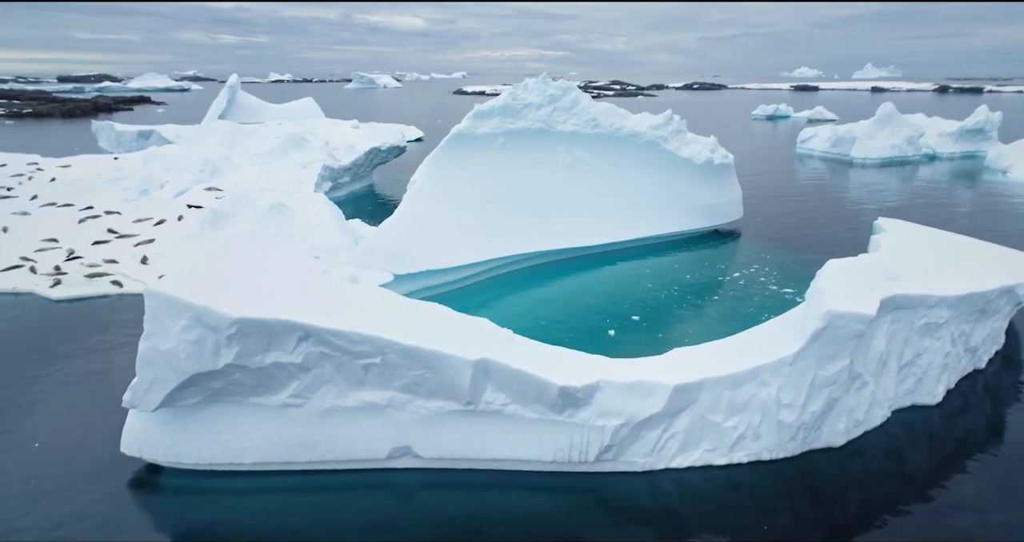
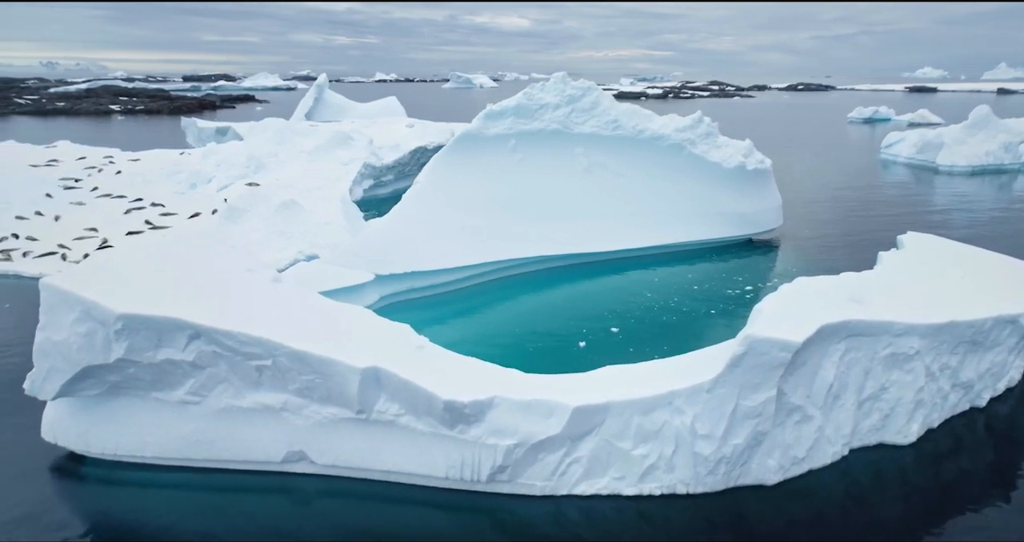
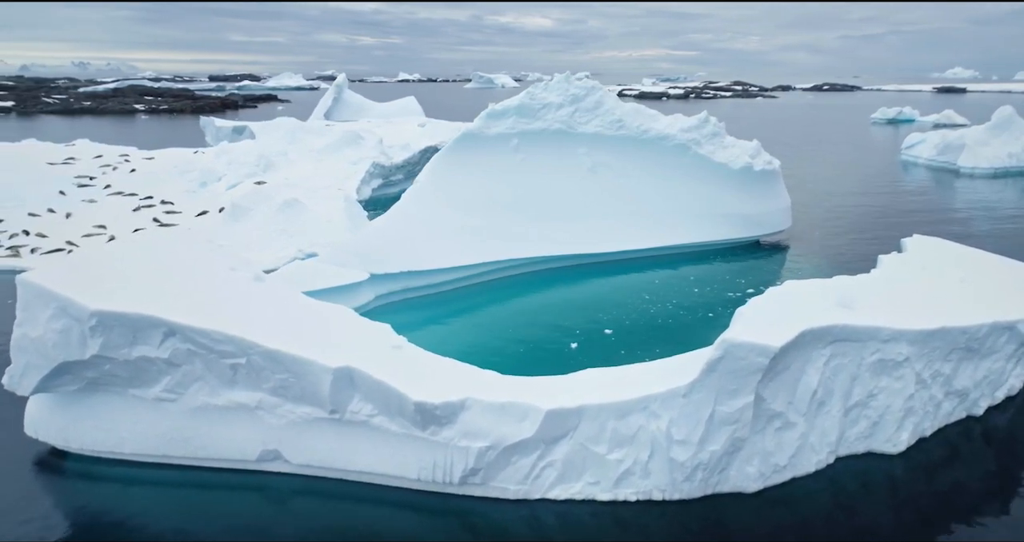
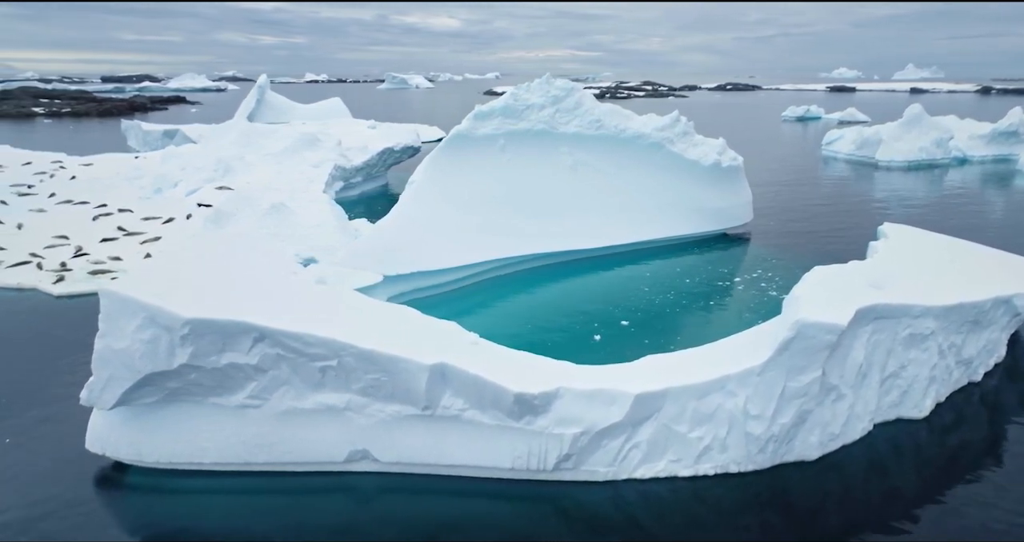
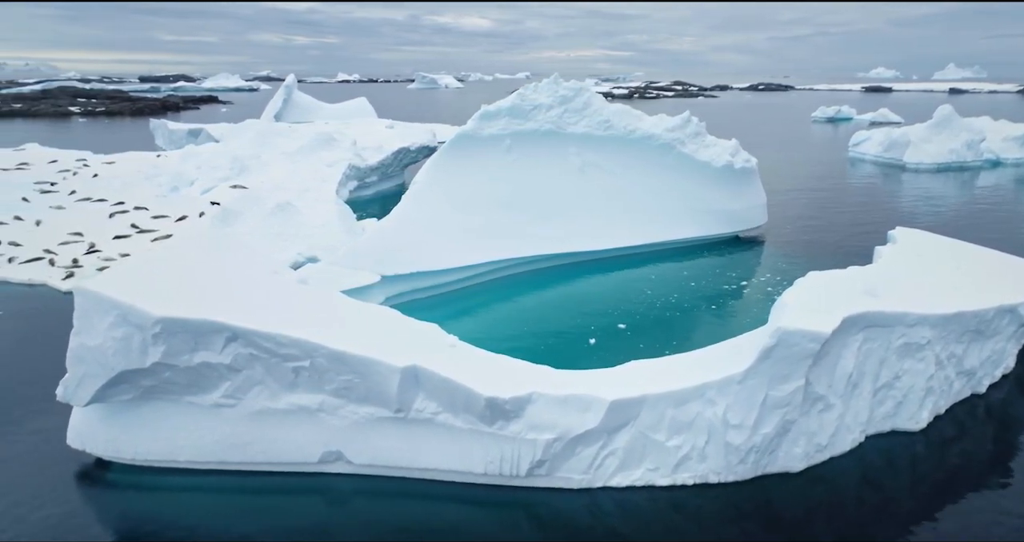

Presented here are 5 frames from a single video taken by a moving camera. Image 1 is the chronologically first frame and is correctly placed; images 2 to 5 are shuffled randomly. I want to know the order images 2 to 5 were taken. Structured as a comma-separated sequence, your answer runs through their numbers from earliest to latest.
4, 5, 2, 3
